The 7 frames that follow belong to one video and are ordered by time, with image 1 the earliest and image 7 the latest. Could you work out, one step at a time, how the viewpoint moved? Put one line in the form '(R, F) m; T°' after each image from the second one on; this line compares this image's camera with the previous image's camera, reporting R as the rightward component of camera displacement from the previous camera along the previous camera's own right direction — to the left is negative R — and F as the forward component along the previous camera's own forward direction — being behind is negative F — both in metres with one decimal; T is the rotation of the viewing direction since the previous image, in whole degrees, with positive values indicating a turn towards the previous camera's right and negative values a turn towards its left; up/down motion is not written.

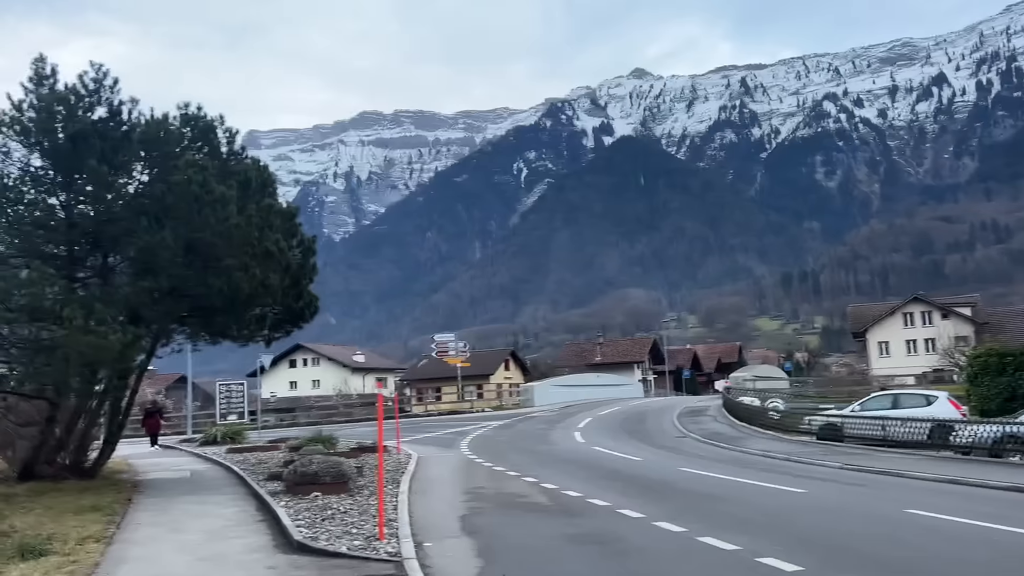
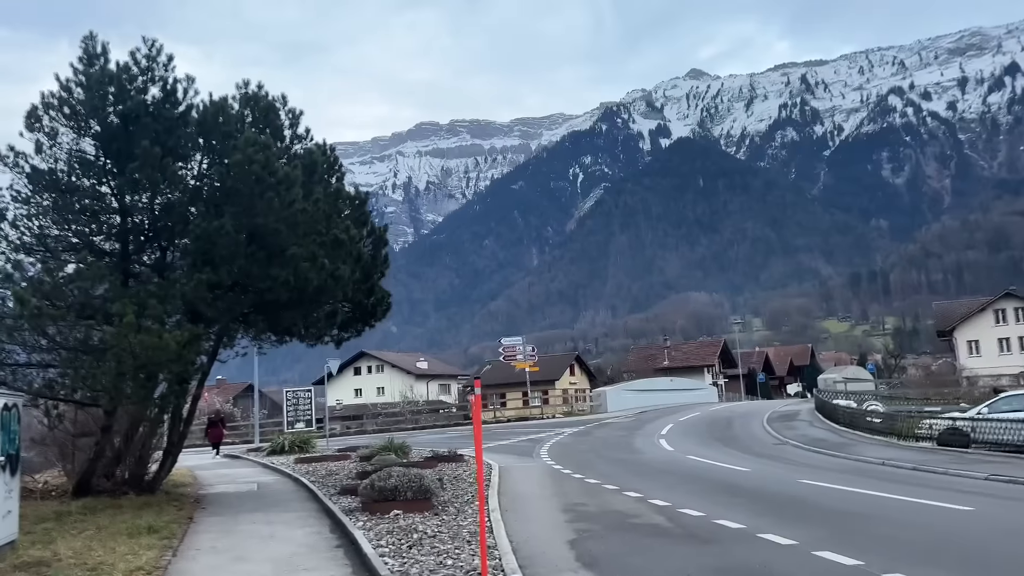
(-0.7, +1.8) m; -4°
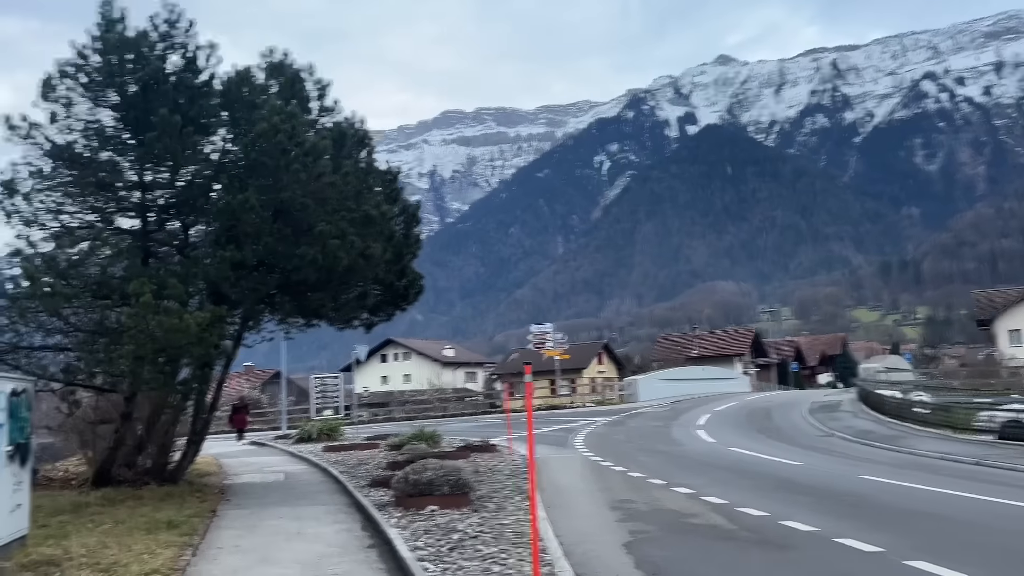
(-0.3, +0.9) m; -2°
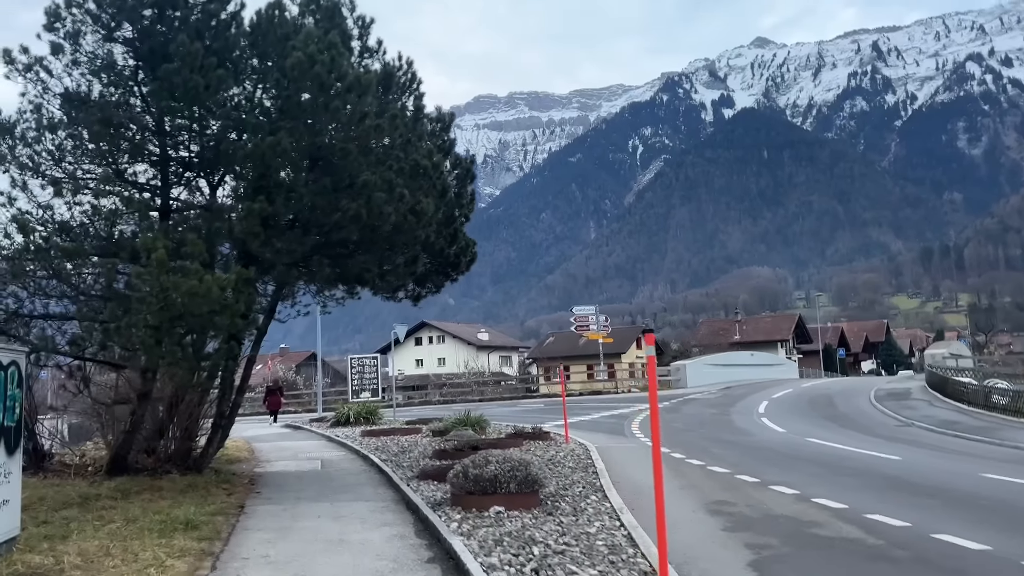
(-0.6, +1.8) m; -2°
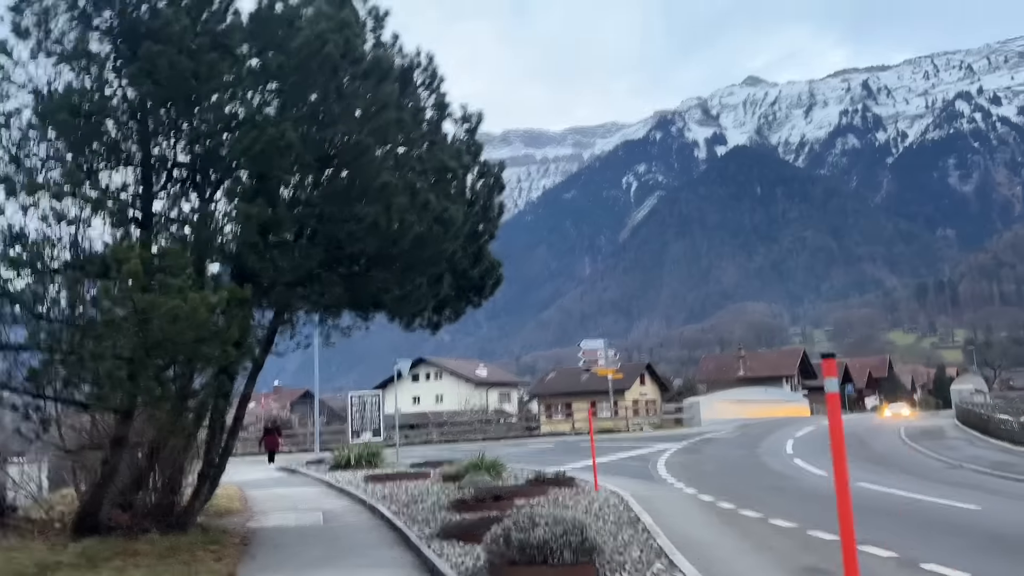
(-0.5, +1.6) m; 0°
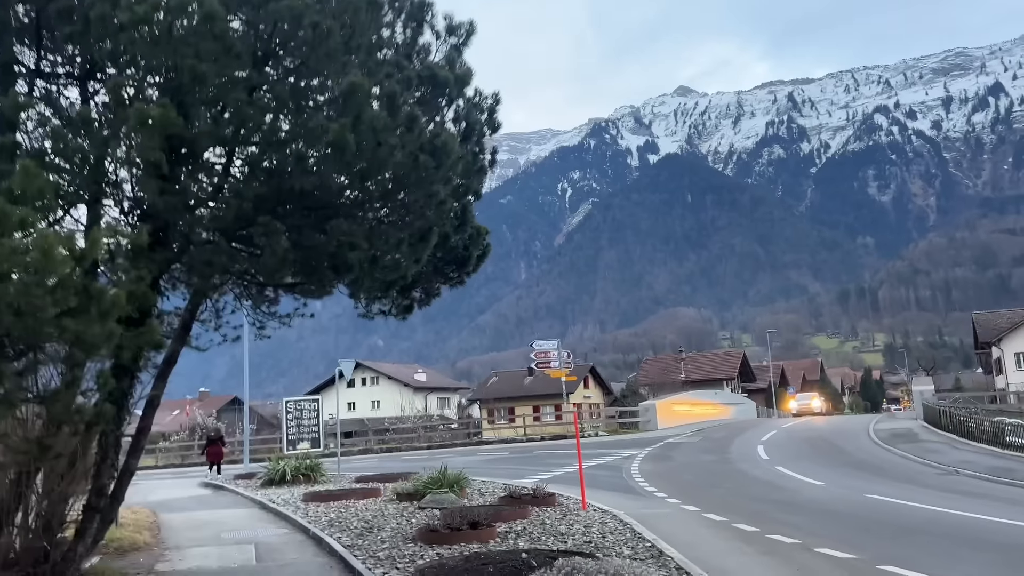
(-0.6, +2.5) m; +5°
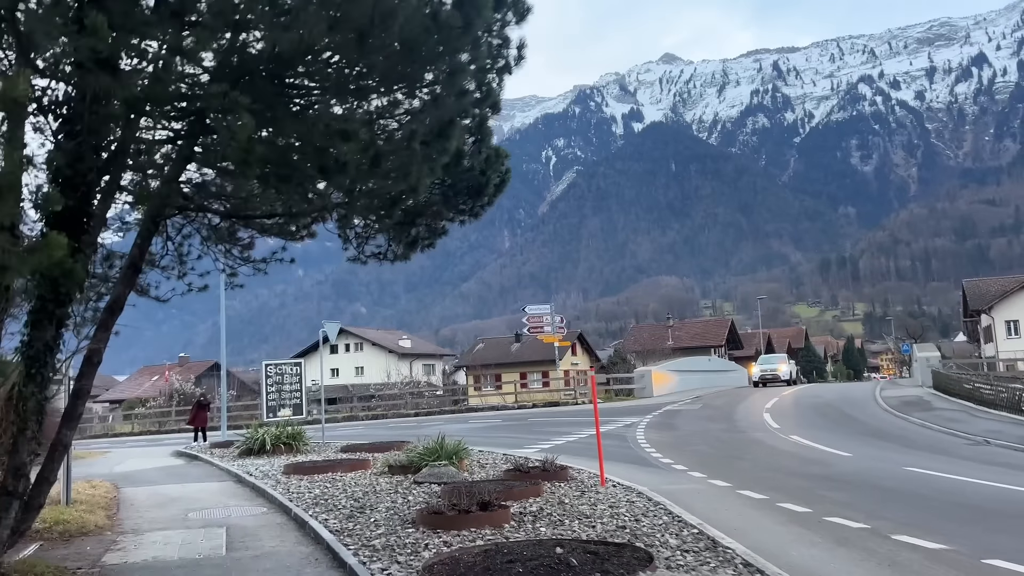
(-0.4, +1.7) m; +1°
